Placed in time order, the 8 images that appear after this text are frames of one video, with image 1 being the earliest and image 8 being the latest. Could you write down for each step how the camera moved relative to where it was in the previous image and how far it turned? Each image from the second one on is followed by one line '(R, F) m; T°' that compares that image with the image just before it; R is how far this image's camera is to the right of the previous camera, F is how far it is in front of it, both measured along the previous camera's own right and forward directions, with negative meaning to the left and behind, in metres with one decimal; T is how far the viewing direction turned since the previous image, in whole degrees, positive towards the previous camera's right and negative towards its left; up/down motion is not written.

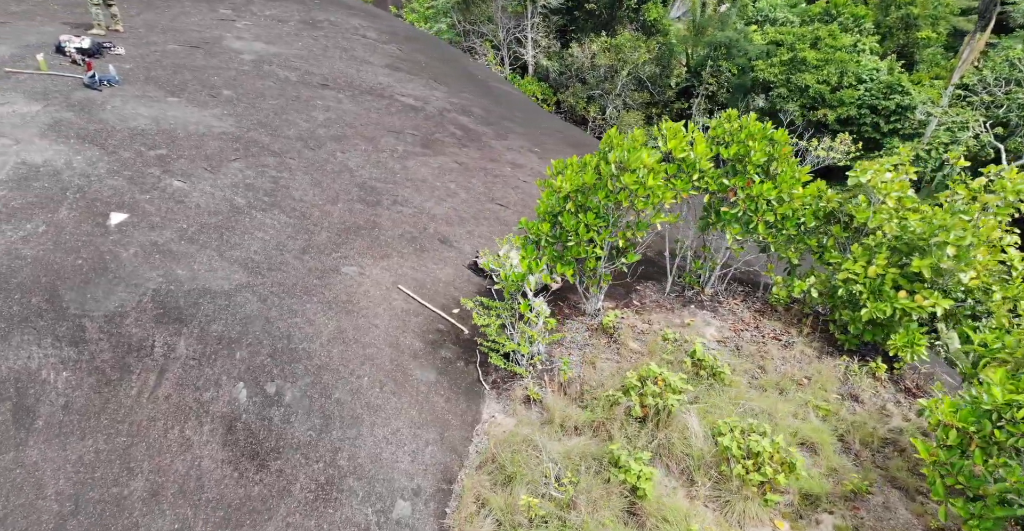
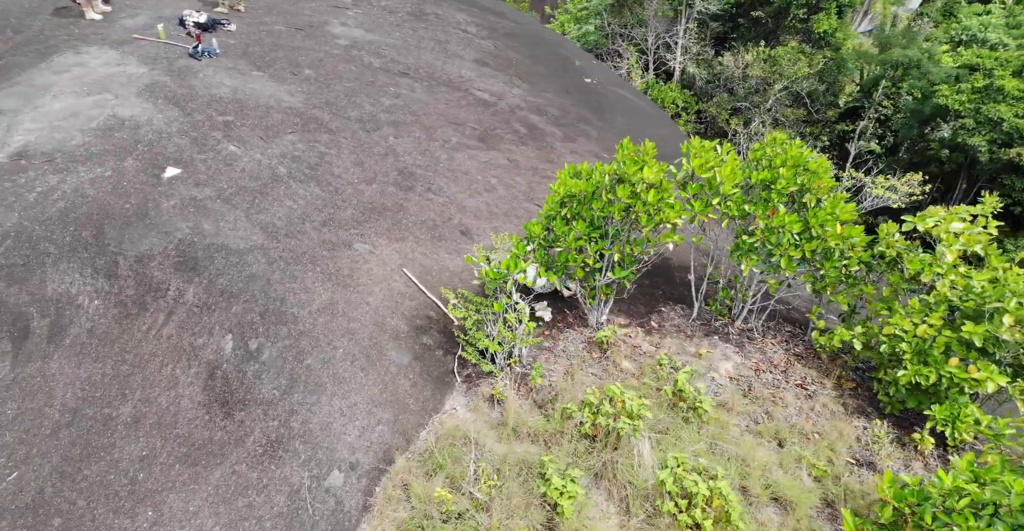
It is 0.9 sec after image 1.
(+1.0, +0.2) m; -11°
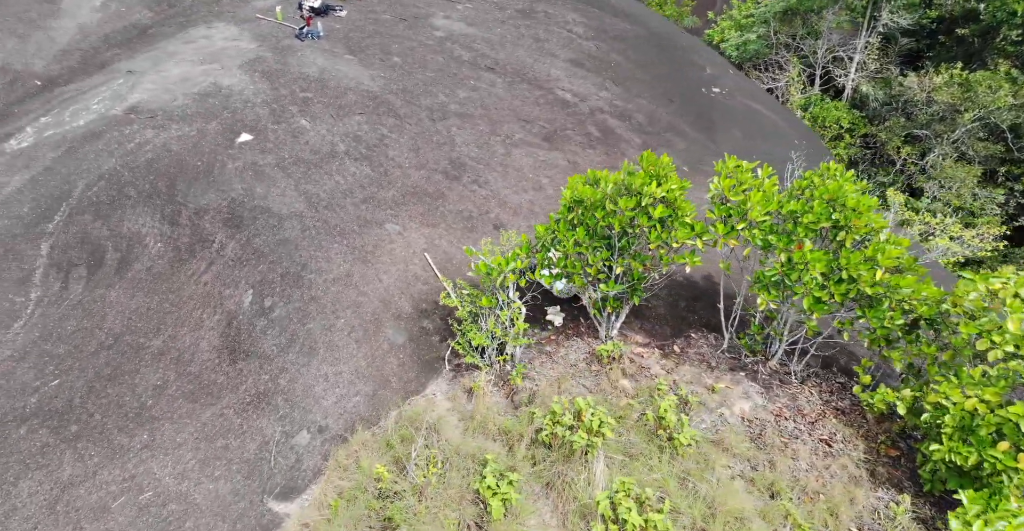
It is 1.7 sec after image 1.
(+1.0, +0.1) m; -11°
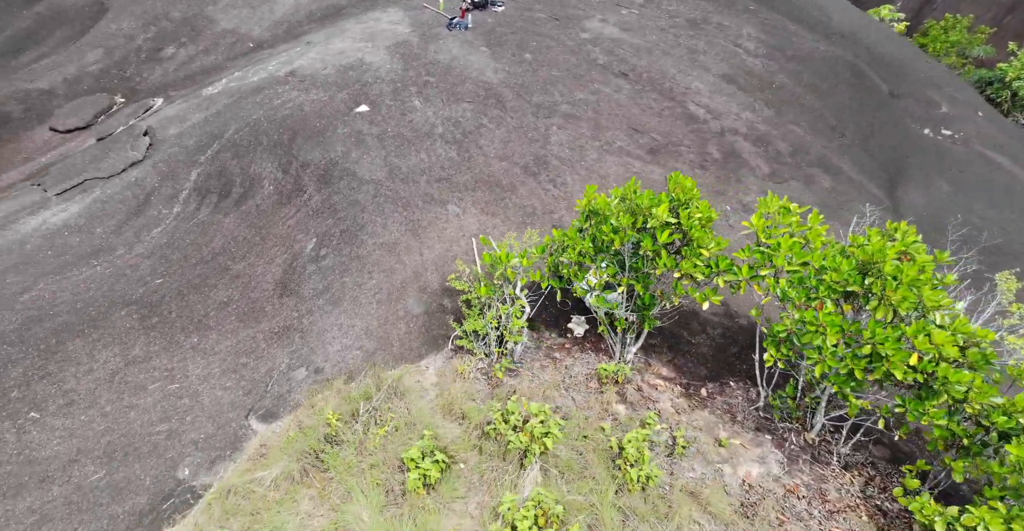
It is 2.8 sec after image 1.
(+1.4, +0.1) m; -17°
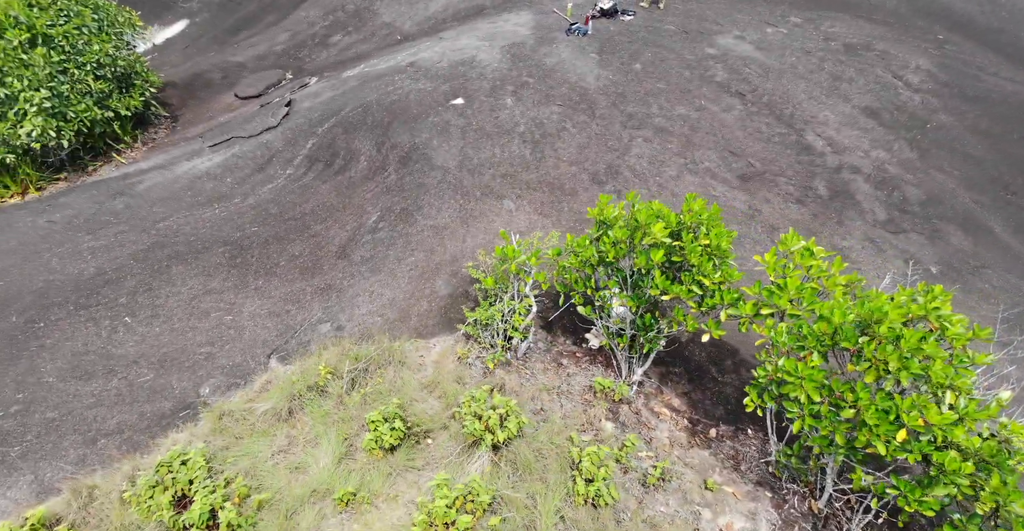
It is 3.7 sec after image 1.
(+1.2, 0.0) m; -14°
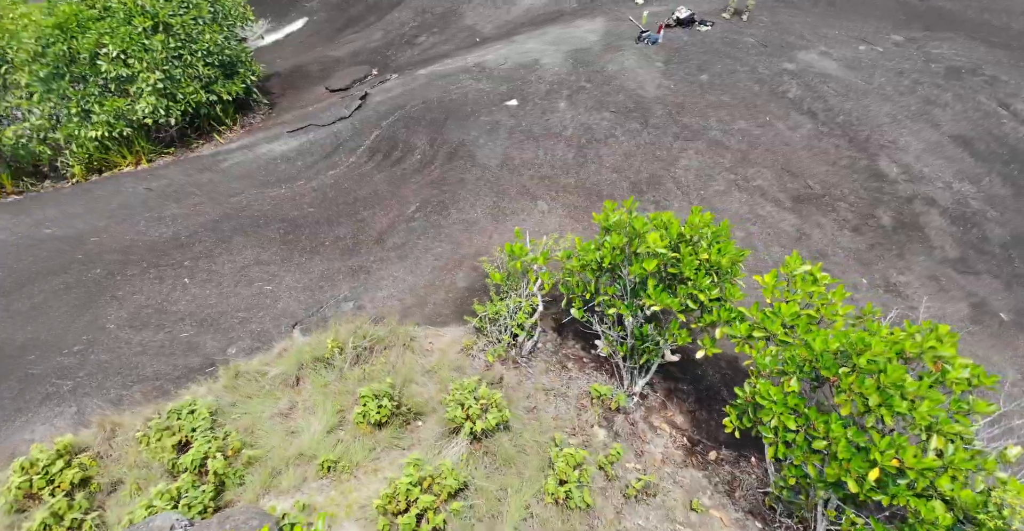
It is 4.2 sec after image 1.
(+0.7, 0.0) m; -8°
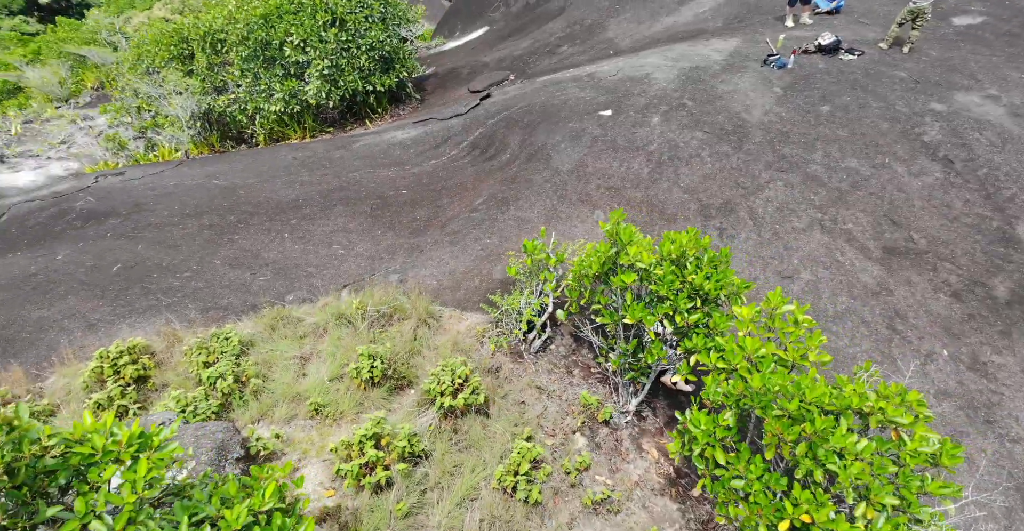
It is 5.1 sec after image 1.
(+1.2, 0.0) m; -14°
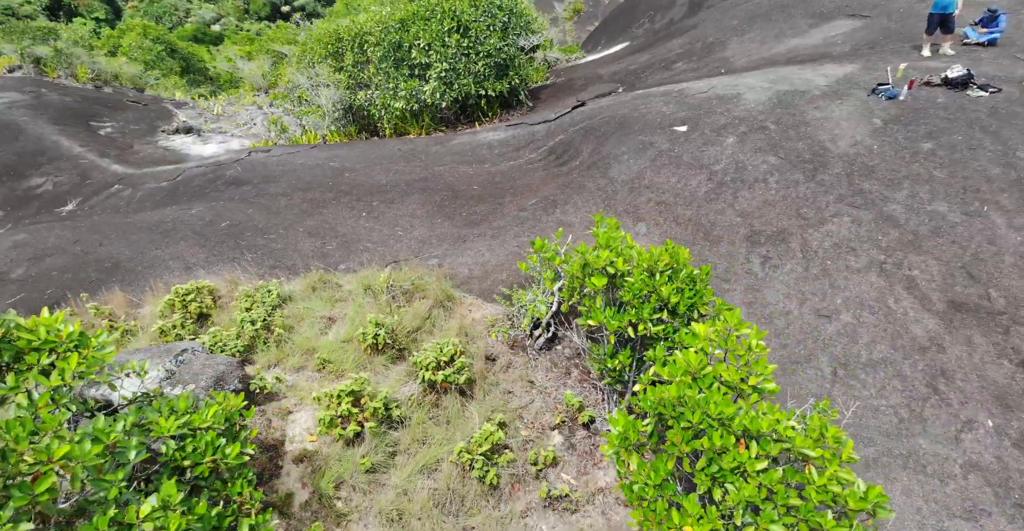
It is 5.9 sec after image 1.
(+1.1, -0.1) m; -12°
